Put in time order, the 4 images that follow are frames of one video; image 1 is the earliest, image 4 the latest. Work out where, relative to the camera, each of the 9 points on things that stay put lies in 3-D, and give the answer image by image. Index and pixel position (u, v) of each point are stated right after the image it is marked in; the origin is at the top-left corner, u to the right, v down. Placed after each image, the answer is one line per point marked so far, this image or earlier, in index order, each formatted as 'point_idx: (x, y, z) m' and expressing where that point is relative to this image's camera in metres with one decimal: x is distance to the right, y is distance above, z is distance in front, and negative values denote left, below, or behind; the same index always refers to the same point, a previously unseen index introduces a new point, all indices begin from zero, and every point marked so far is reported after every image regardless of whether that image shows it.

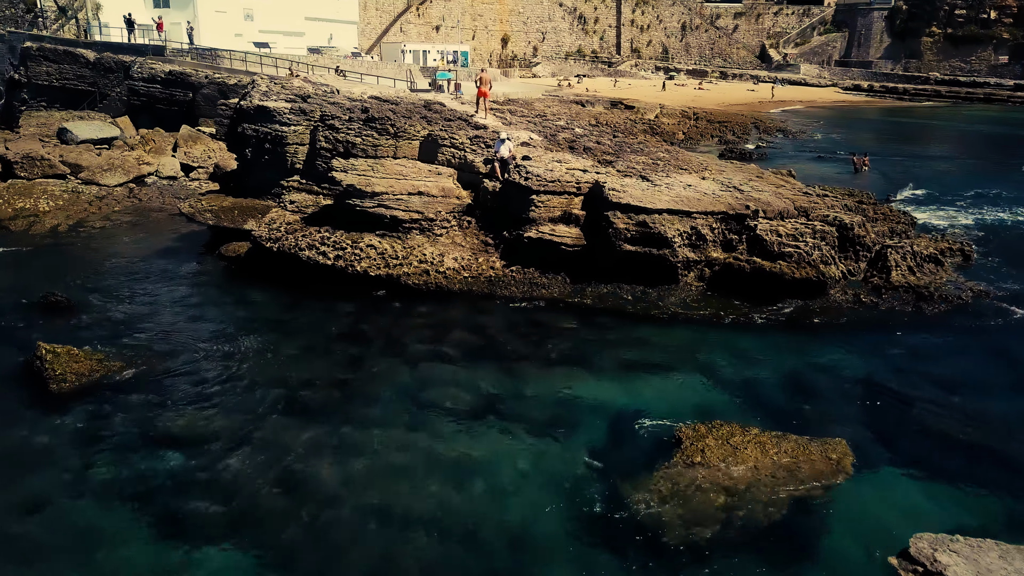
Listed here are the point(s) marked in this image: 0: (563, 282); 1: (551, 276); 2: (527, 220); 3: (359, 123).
0: (+0.8, +0.1, +12.7) m
1: (+0.6, +0.2, +12.8) m
2: (+0.2, +1.1, +12.9) m
3: (-2.6, +2.9, +14.4) m
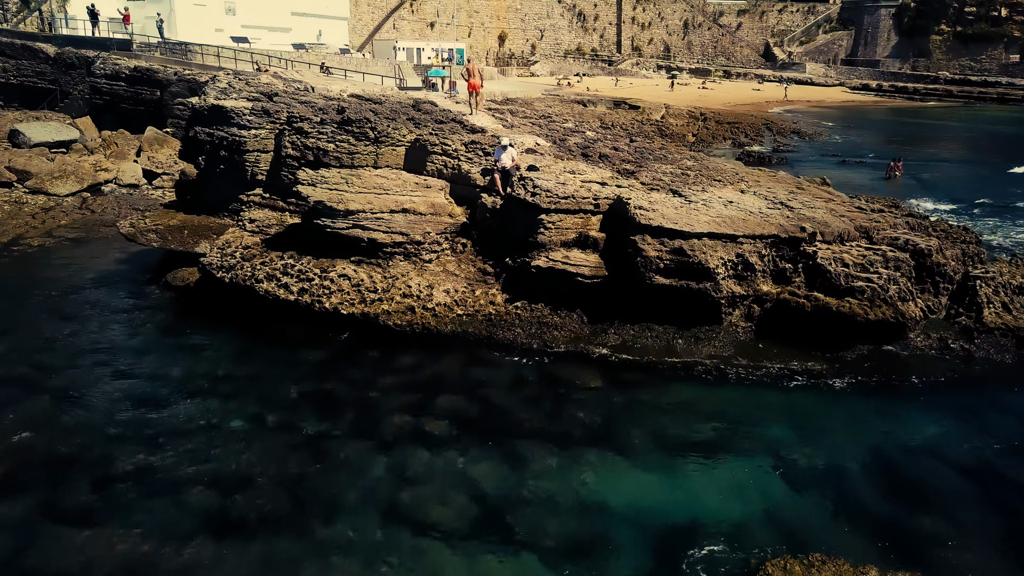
0: (+0.8, -0.4, +10.3) m
1: (+0.6, -0.3, +10.4) m
2: (+0.3, +0.6, +10.6) m
3: (-2.6, +2.4, +12.0) m
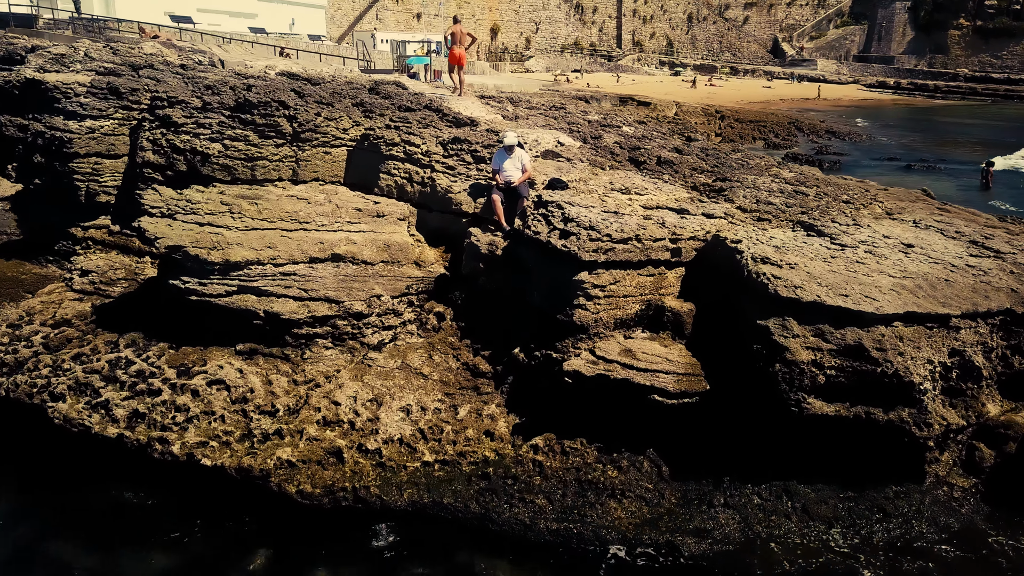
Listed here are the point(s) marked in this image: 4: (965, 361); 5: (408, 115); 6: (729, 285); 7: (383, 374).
0: (+0.9, -1.2, +5.5) m
1: (+0.7, -1.1, +5.6) m
2: (+0.4, -0.3, +5.7) m
3: (-2.5, +1.5, +7.2) m
4: (+3.0, -0.5, +5.3) m
5: (-1.0, +1.7, +8.0) m
6: (+1.5, 0.0, +5.7) m
7: (-1.0, -0.6, +6.2) m
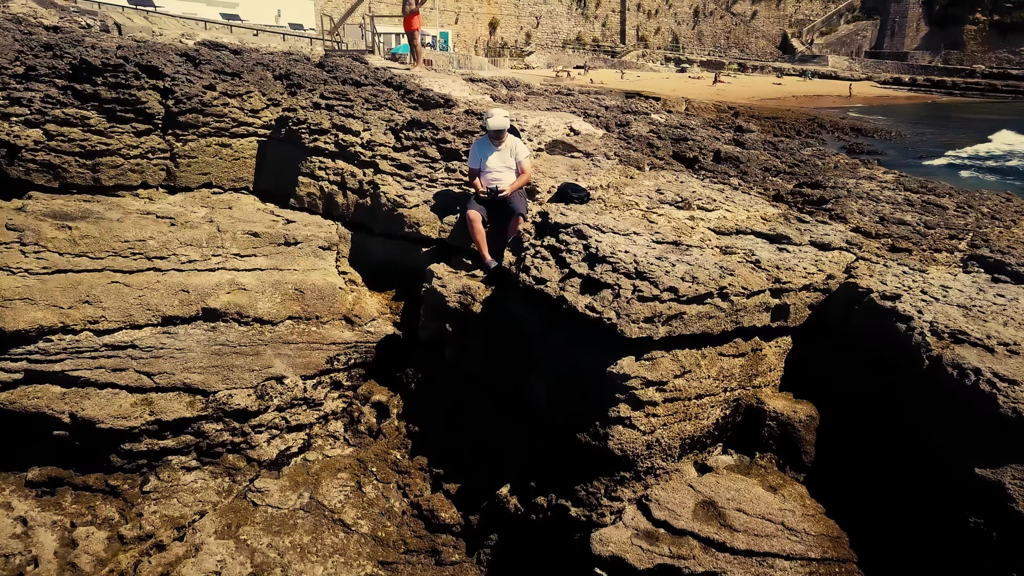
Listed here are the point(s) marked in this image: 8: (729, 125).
0: (+0.9, -1.6, +2.9) m
1: (+0.7, -1.5, +3.0) m
2: (+0.3, -0.7, +3.2) m
3: (-2.6, +1.1, +4.6) m
4: (+2.9, -0.9, +2.7) m
5: (-1.1, +1.3, +5.5) m
6: (+1.4, -0.4, +3.1) m
7: (-1.1, -1.0, +3.6) m
8: (+2.2, +1.6, +8.6) m
